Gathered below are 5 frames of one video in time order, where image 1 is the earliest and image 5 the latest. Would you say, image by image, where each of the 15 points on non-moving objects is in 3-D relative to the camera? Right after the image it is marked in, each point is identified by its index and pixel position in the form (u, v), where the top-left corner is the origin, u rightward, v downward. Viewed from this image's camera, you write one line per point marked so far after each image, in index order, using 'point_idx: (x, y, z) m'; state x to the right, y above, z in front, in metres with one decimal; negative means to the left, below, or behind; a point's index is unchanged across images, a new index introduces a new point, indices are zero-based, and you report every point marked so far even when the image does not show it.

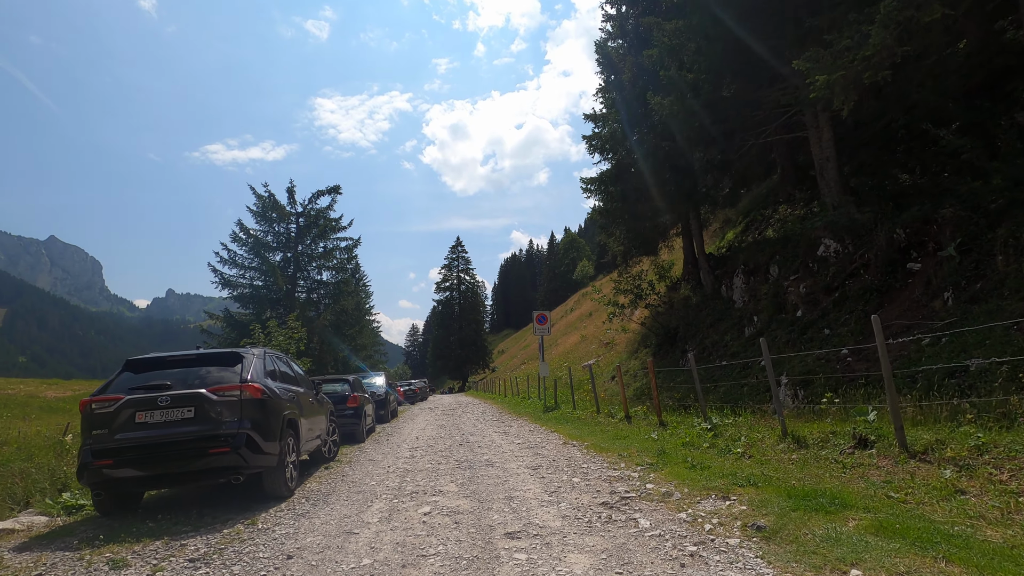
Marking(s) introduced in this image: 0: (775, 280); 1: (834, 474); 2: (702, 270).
0: (+6.9, +0.2, +13.8) m
1: (+3.1, -1.8, +5.1) m
2: (+6.7, +0.6, +18.5) m
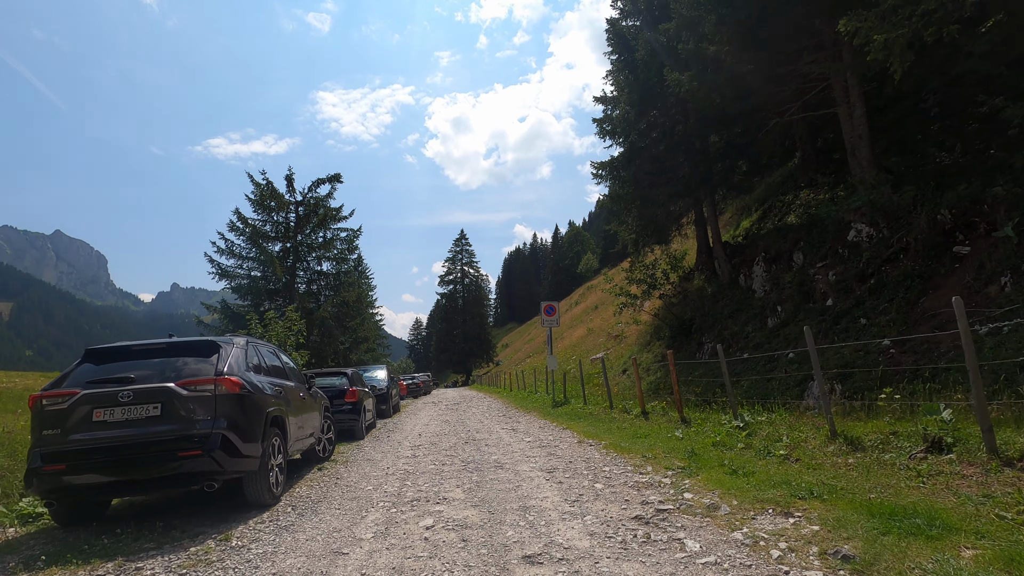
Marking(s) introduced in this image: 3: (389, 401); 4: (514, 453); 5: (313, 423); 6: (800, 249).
0: (+7.1, +0.5, +13.0) m
1: (+3.2, -1.6, +4.3) m
2: (+6.9, +1.0, +17.7) m
3: (-4.2, -3.9, +18.1) m
4: (0.0, -2.6, +8.2) m
5: (-3.0, -2.0, +7.9) m
6: (+7.3, +1.0, +13.3) m
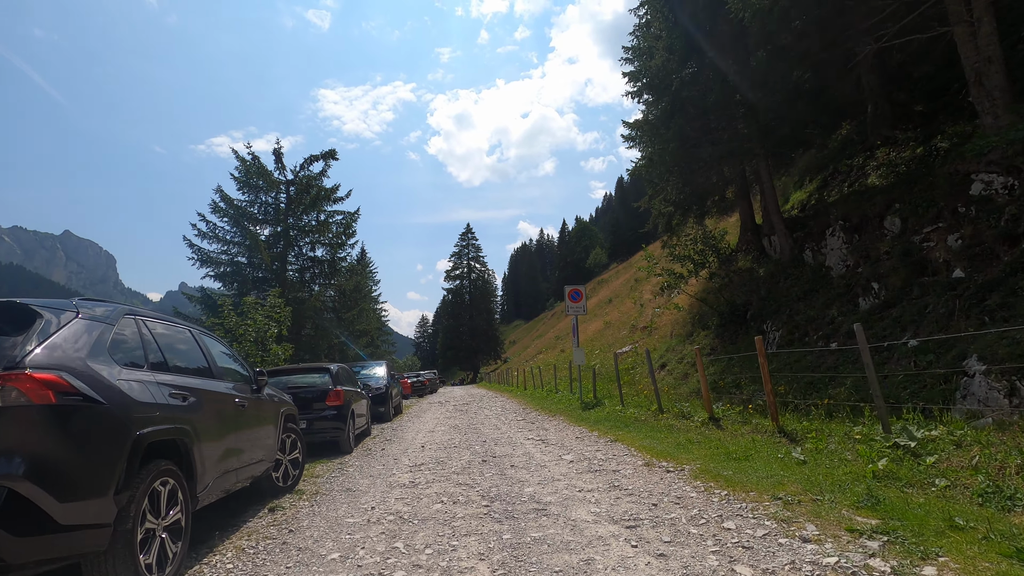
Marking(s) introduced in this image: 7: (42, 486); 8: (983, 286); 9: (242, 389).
0: (+7.6, +1.0, +10.3) m
1: (+3.7, -1.1, +1.7) m
2: (+7.4, +1.6, +15.0) m
3: (-3.7, -3.4, +15.6) m
4: (+0.5, -2.1, +5.6) m
5: (-2.6, -1.6, +5.4) m
6: (+7.8, +1.5, +10.6) m
7: (-2.3, -1.0, +2.6) m
8: (+6.9, 0.0, +7.8) m
9: (-2.6, -1.0, +5.2) m
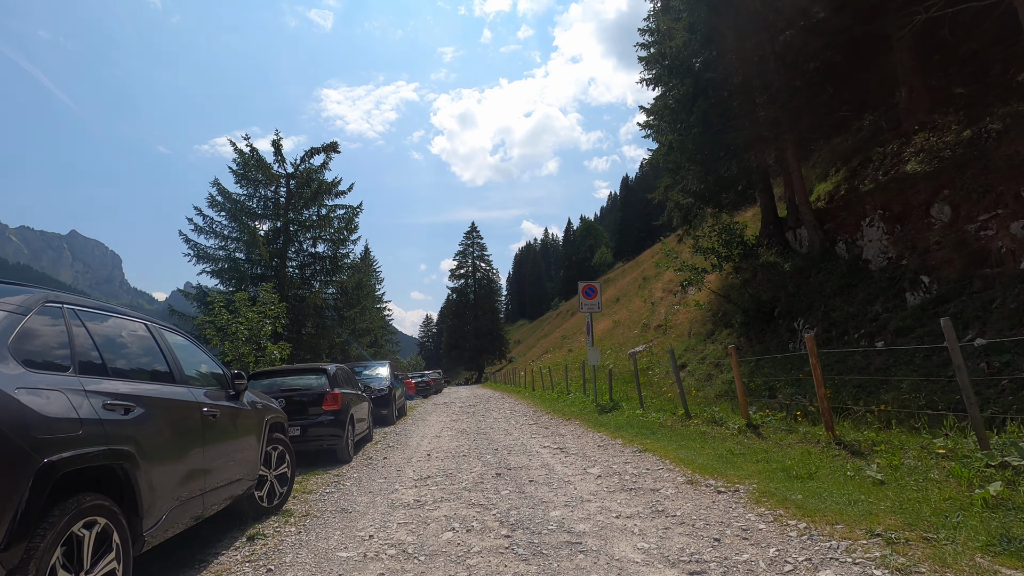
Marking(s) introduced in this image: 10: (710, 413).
0: (+7.8, +1.2, +9.4) m
1: (+3.8, -1.0, +0.8) m
2: (+7.7, +1.7, +14.1) m
3: (-3.4, -3.3, +14.7) m
4: (+0.7, -2.0, +4.7) m
5: (-2.3, -1.5, +4.5) m
6: (+8.0, +1.7, +9.7) m
7: (-2.1, -0.9, +1.8) m
8: (+7.2, +0.1, +6.9) m
9: (-2.4, -0.9, +4.3) m
10: (+3.4, -2.2, +9.1) m
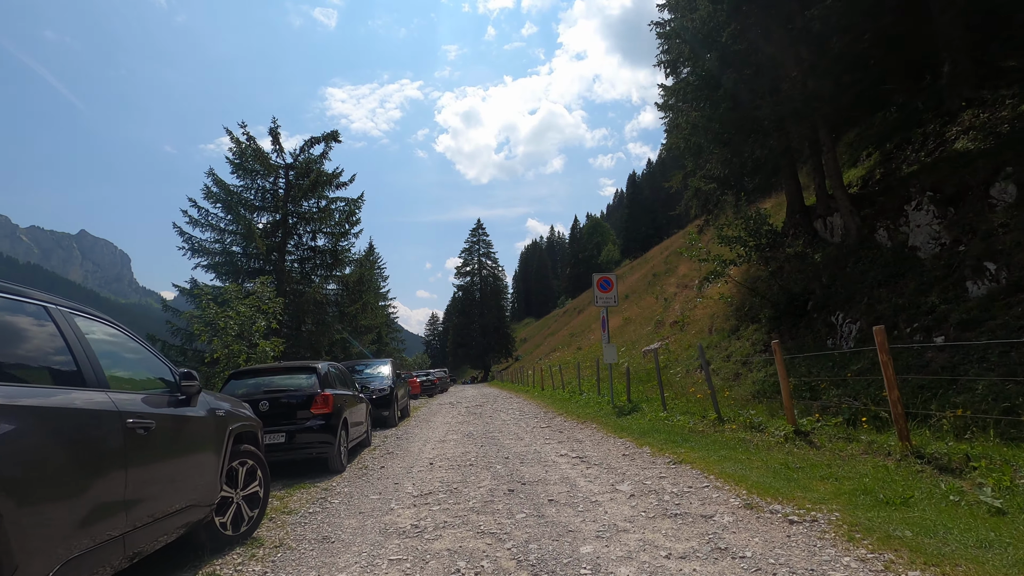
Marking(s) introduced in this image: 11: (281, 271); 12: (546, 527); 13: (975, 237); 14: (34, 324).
0: (+8.0, +1.3, +8.4) m
1: (+3.9, -0.9, -0.2) m
2: (+7.9, +1.9, +13.0) m
3: (-3.1, -3.1, +13.8) m
4: (+0.8, -1.8, +3.7) m
5: (-2.2, -1.3, +3.6) m
6: (+8.2, +1.8, +8.7) m
7: (-2.0, -0.7, +0.8) m
8: (+7.3, +0.3, +5.8) m
9: (-2.3, -0.7, +3.4) m
10: (+3.6, -2.0, +8.1) m
11: (-8.9, +0.7, +20.0) m
12: (+0.3, -1.9, +4.3) m
13: (+7.7, +0.9, +8.7) m
14: (-2.5, -0.2, +2.7) m
